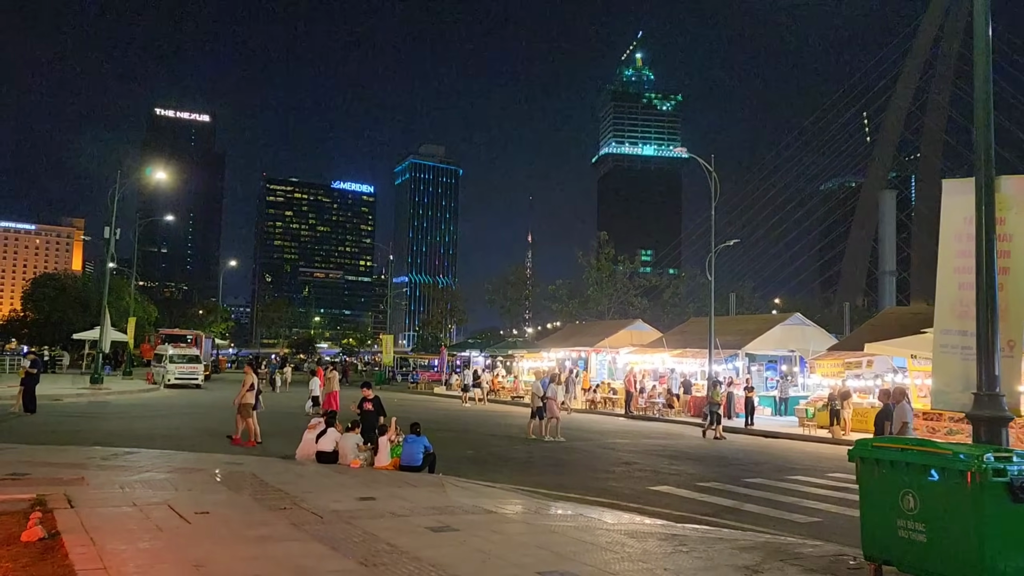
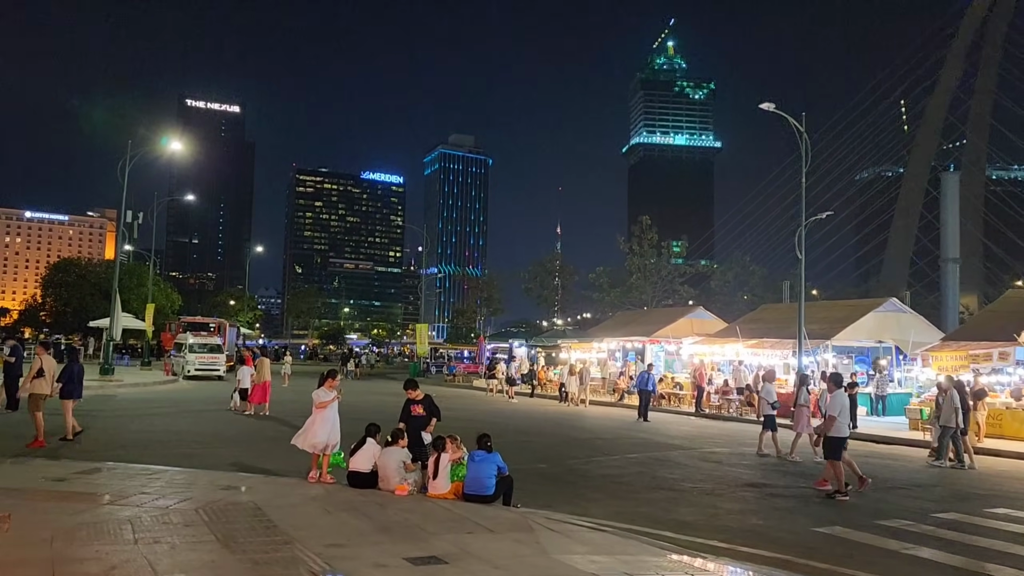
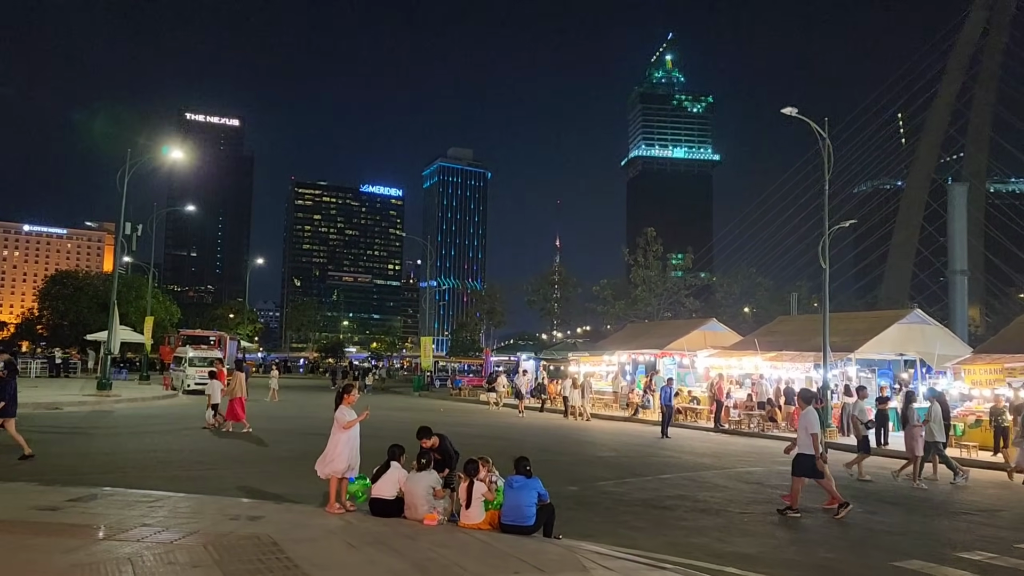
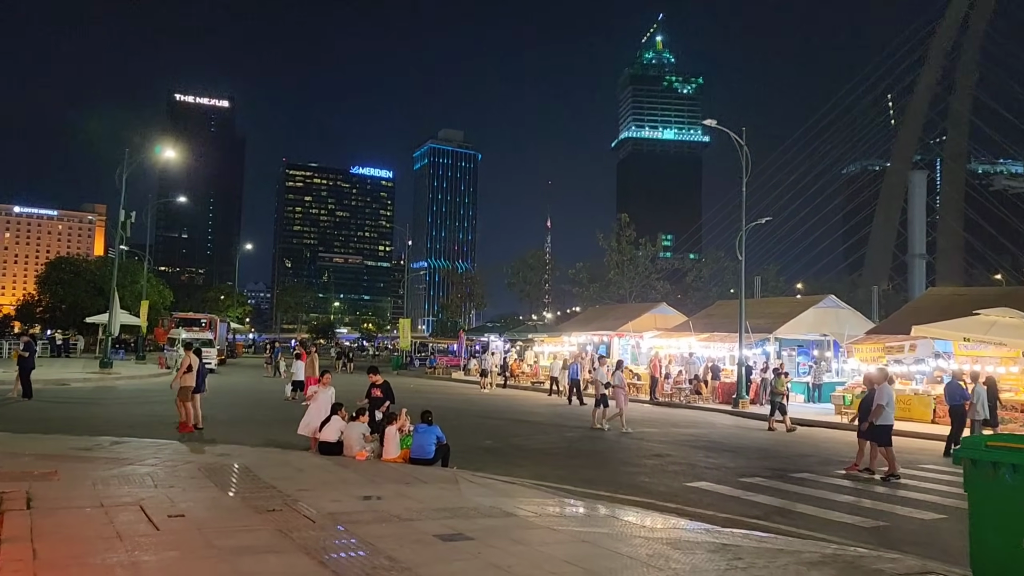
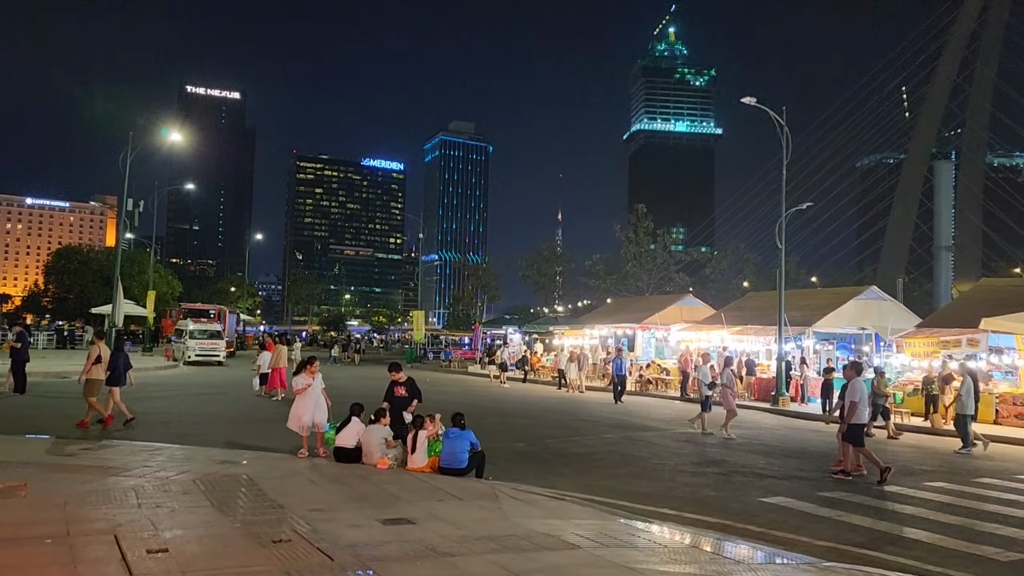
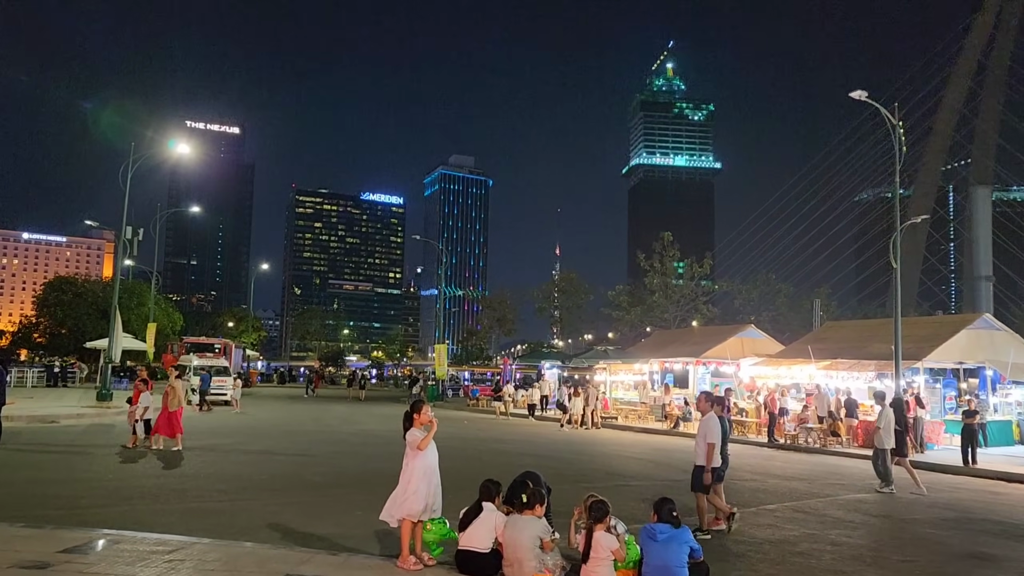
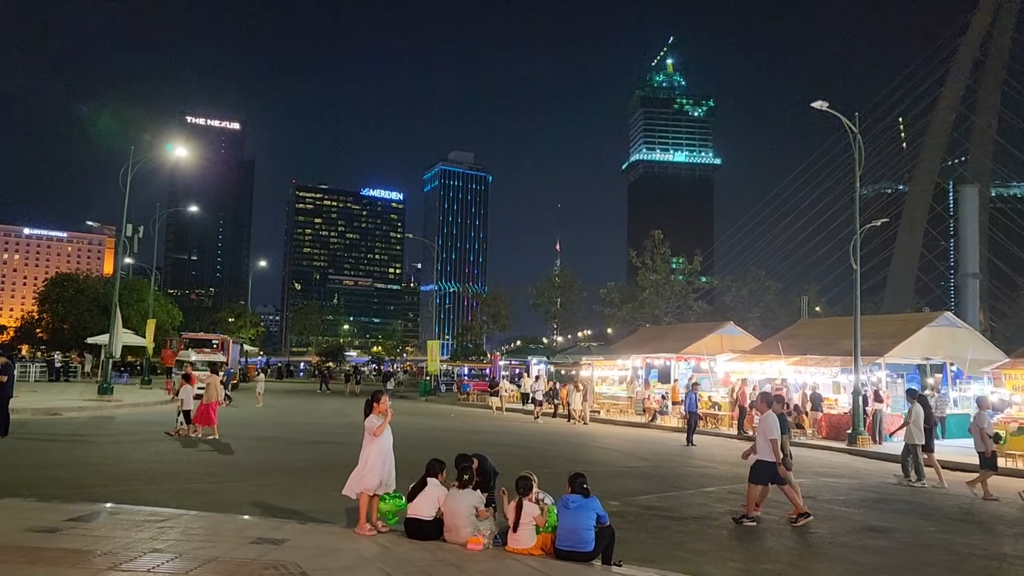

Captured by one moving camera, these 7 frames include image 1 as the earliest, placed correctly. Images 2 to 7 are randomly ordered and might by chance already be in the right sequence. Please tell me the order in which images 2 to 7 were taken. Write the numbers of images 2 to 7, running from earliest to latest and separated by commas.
4, 5, 2, 3, 7, 6
